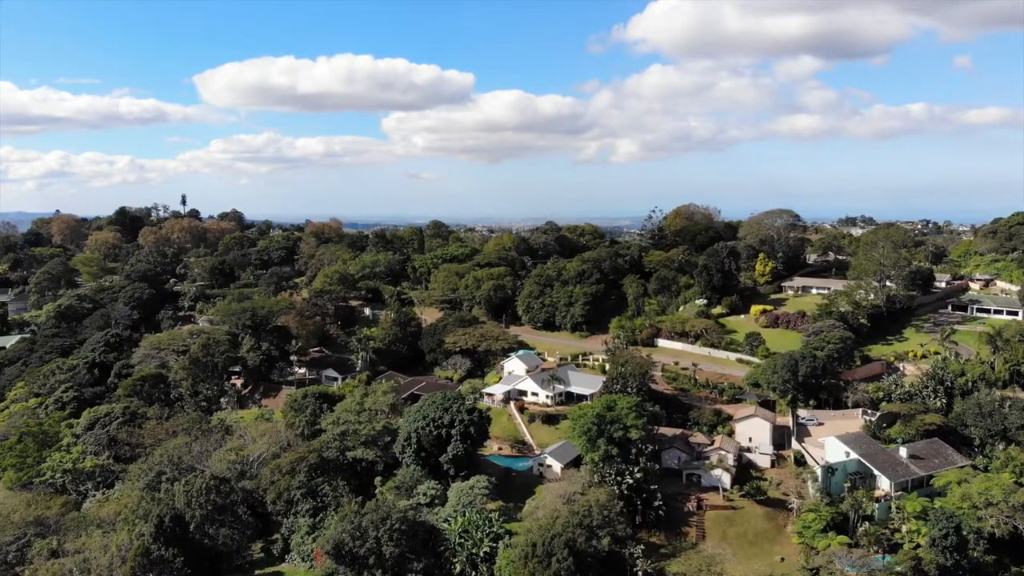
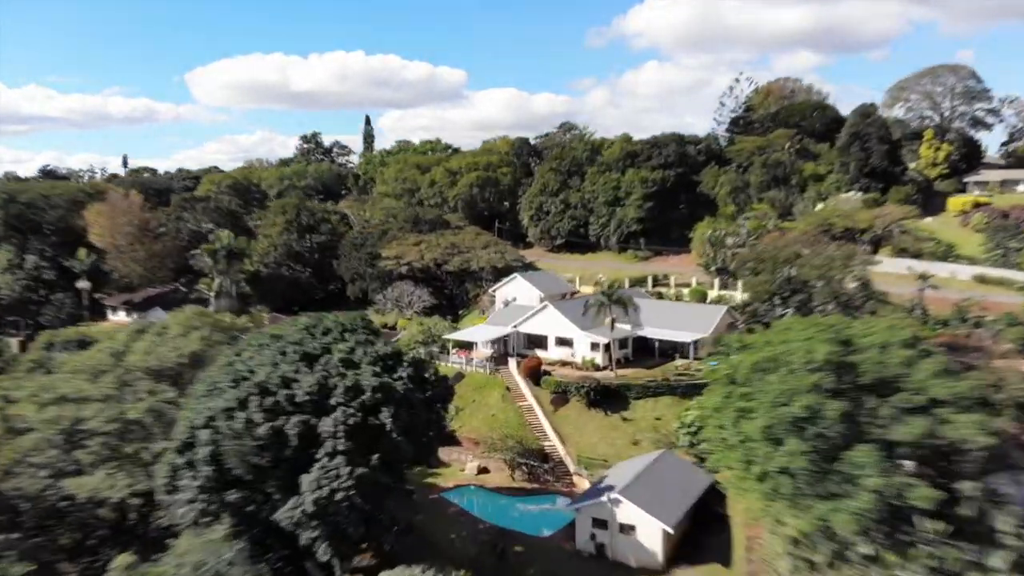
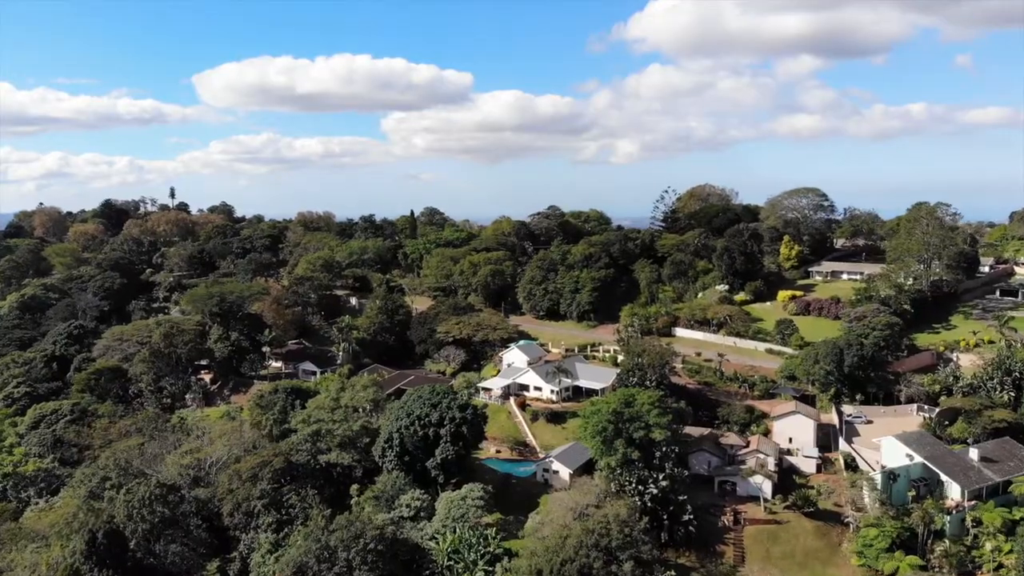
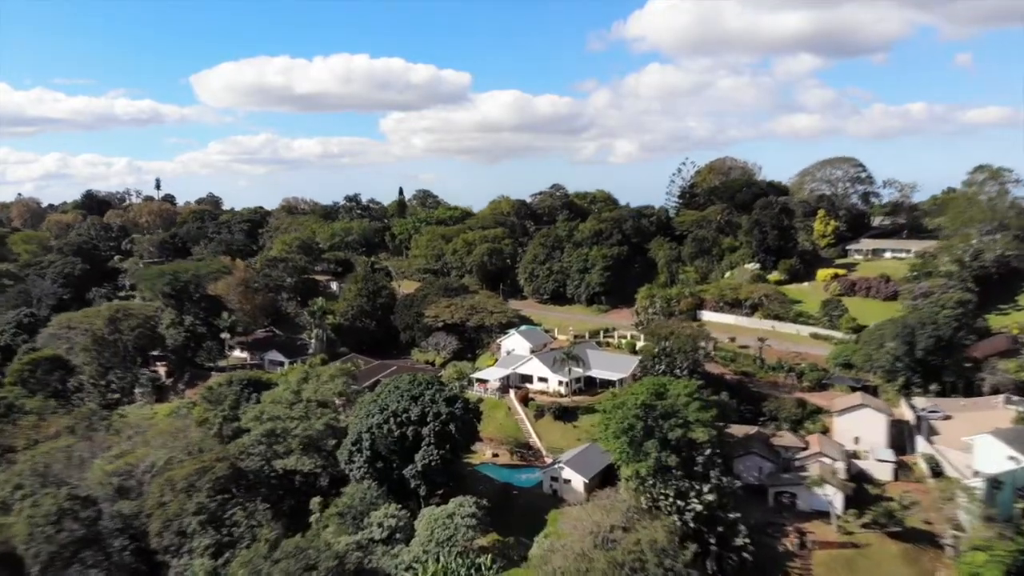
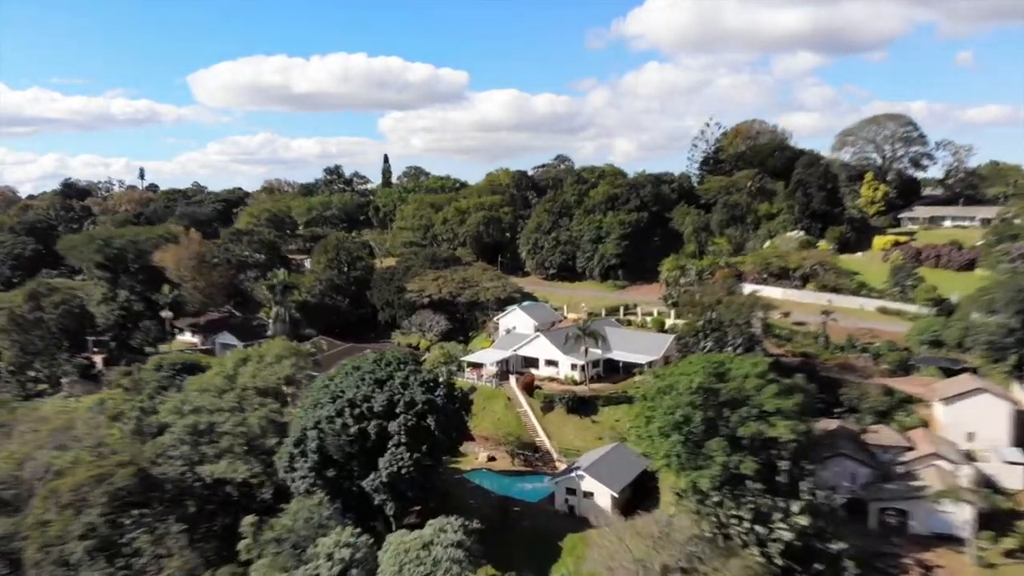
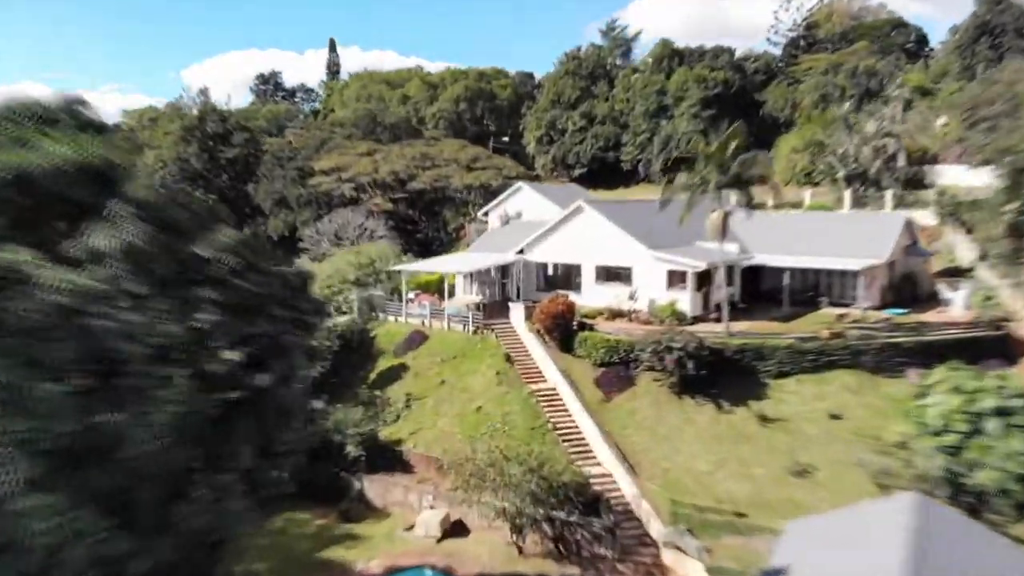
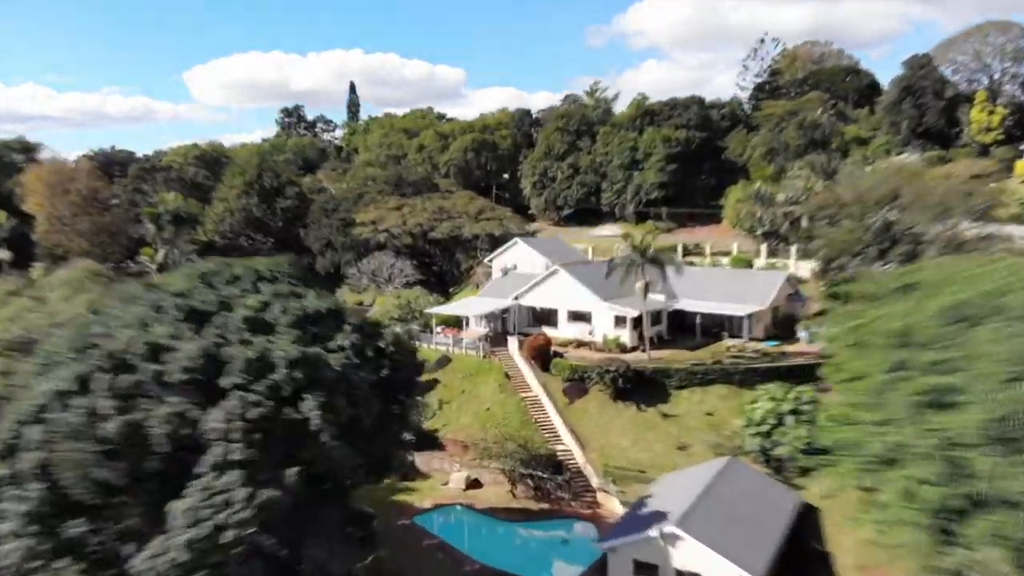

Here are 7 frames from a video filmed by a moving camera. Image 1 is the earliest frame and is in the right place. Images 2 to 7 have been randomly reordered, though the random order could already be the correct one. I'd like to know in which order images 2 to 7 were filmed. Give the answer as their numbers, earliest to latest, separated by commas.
3, 4, 5, 2, 7, 6
